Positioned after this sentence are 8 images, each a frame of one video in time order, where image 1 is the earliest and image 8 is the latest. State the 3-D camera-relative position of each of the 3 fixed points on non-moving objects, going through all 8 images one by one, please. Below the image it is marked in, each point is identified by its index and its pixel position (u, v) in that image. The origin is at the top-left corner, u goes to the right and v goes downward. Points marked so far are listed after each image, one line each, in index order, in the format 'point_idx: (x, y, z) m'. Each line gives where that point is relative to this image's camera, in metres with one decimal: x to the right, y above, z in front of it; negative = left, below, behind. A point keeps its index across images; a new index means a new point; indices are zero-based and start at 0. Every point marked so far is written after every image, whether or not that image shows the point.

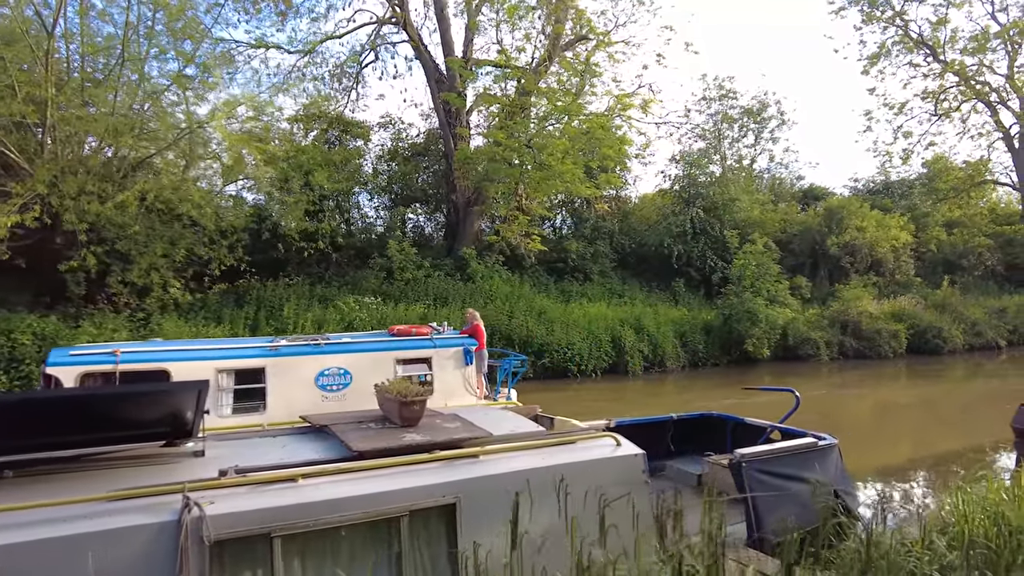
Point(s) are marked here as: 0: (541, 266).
0: (+0.8, +0.6, +19.4) m
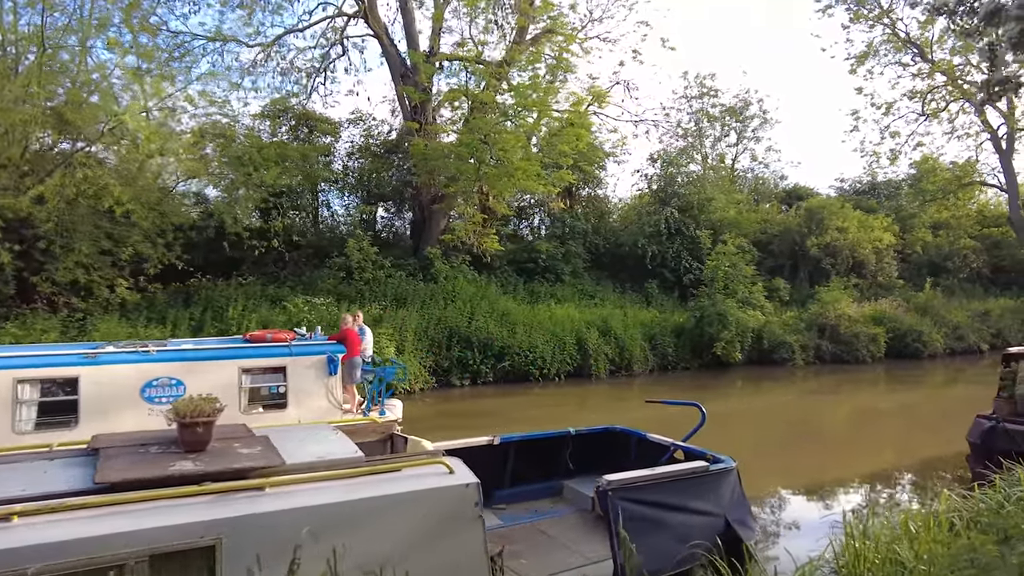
0: (-0.1, +0.6, +18.9) m
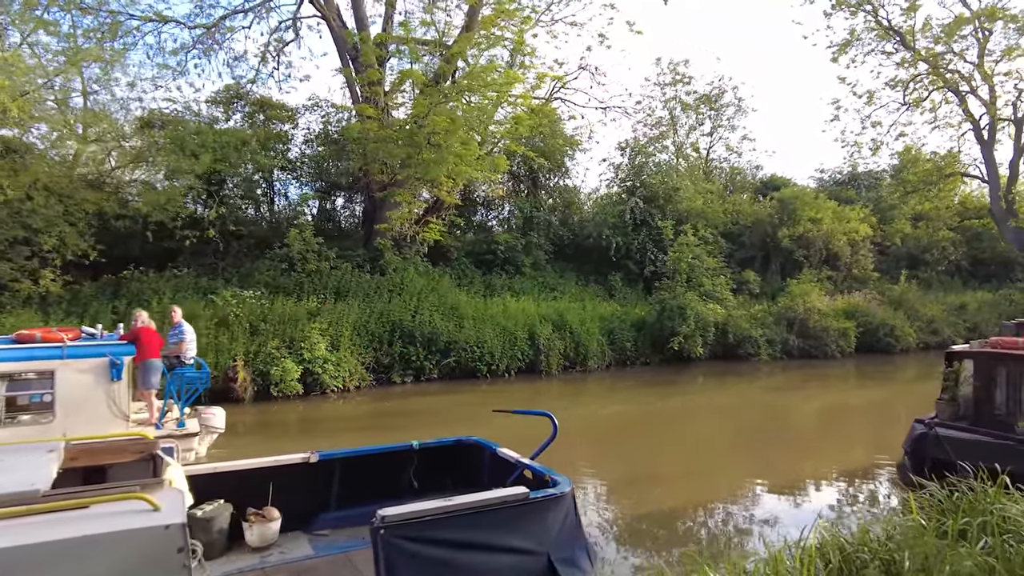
0: (-1.2, +0.8, +18.3) m
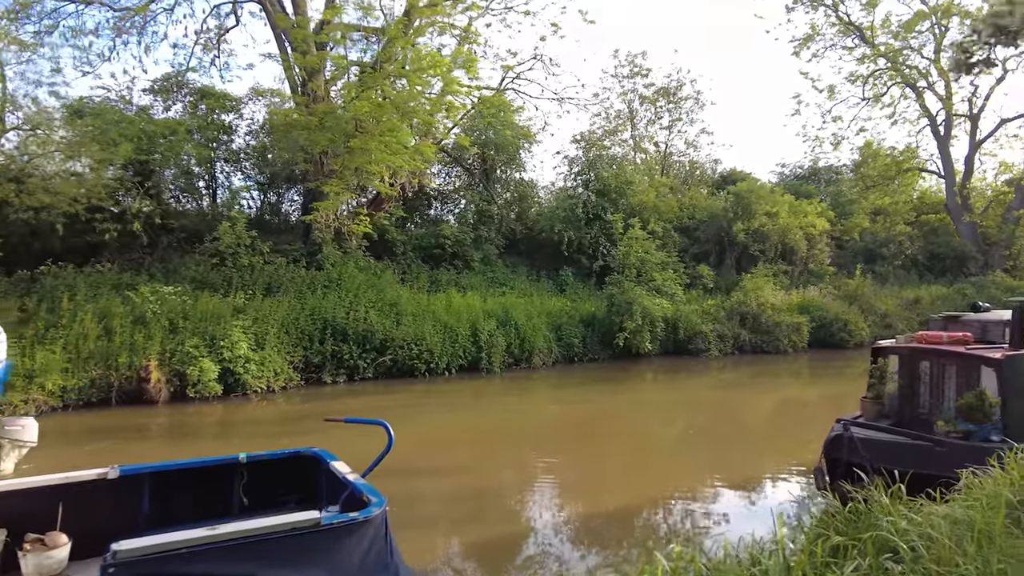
0: (-2.6, +0.9, +17.7) m
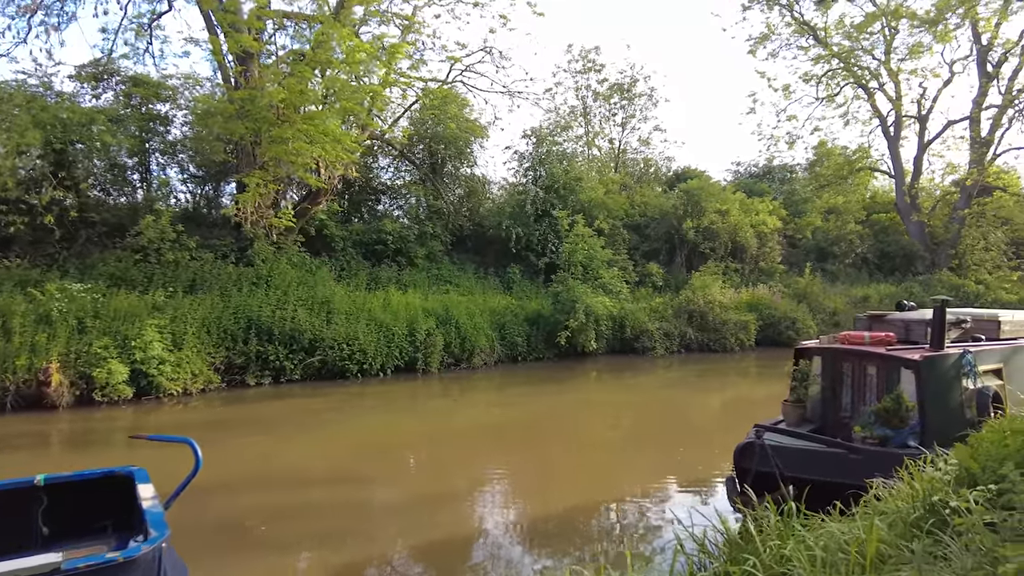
0: (-4.0, +1.0, +17.1) m
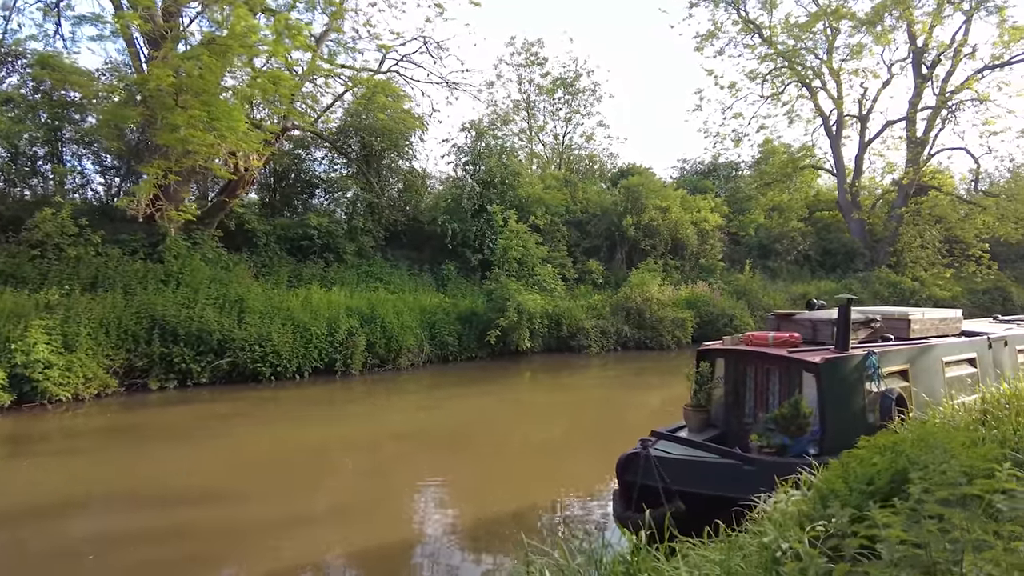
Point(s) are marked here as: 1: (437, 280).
0: (-5.6, +1.1, +16.4) m
1: (-1.9, +0.2, +17.5) m
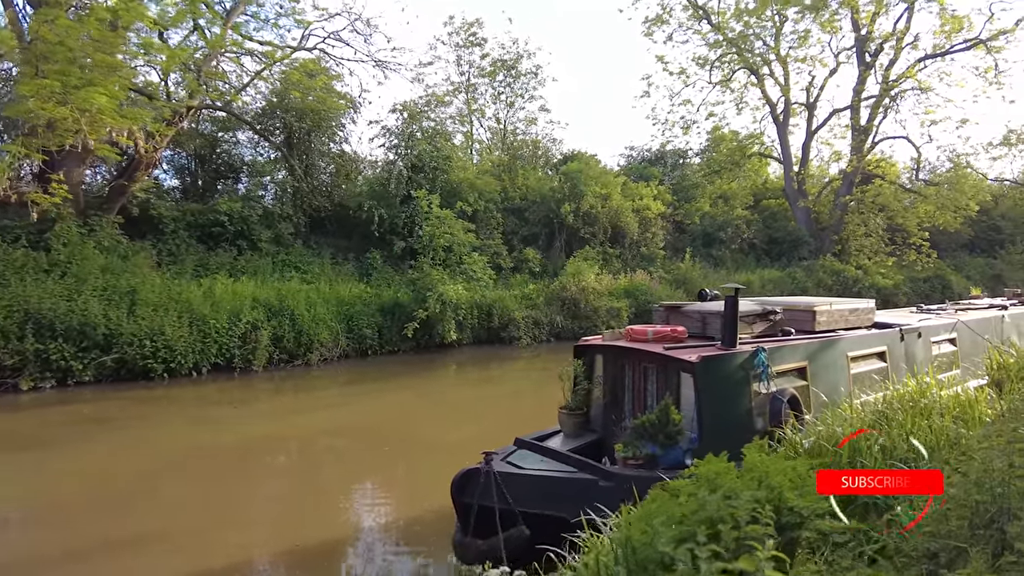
0: (-7.3, +1.3, +15.3) m
1: (-3.6, +0.5, +16.6) m
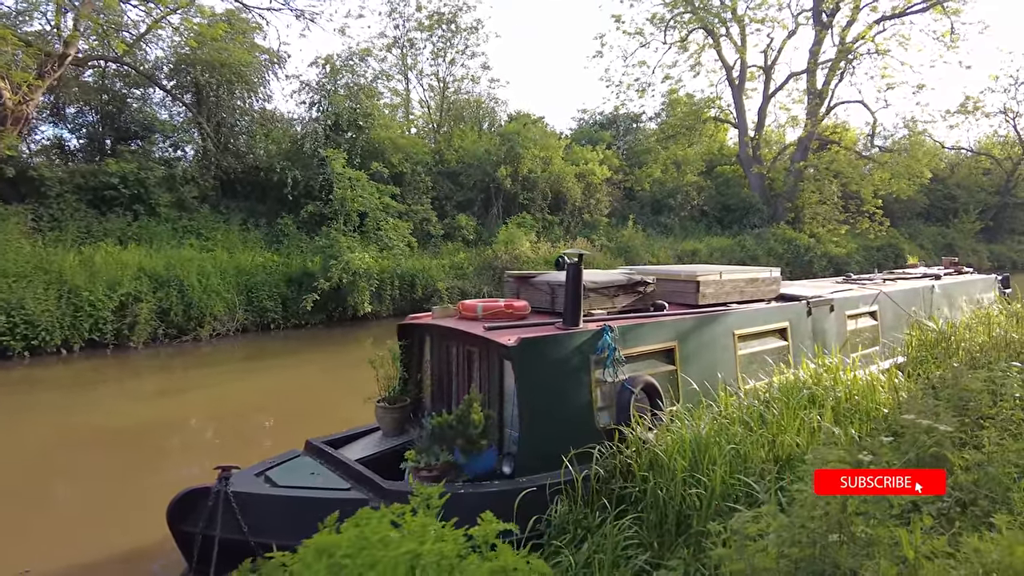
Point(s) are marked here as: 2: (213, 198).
0: (-8.9, +1.9, +13.9) m
1: (-5.3, +1.2, +15.4) m
2: (-7.0, +2.1, +16.1) m
